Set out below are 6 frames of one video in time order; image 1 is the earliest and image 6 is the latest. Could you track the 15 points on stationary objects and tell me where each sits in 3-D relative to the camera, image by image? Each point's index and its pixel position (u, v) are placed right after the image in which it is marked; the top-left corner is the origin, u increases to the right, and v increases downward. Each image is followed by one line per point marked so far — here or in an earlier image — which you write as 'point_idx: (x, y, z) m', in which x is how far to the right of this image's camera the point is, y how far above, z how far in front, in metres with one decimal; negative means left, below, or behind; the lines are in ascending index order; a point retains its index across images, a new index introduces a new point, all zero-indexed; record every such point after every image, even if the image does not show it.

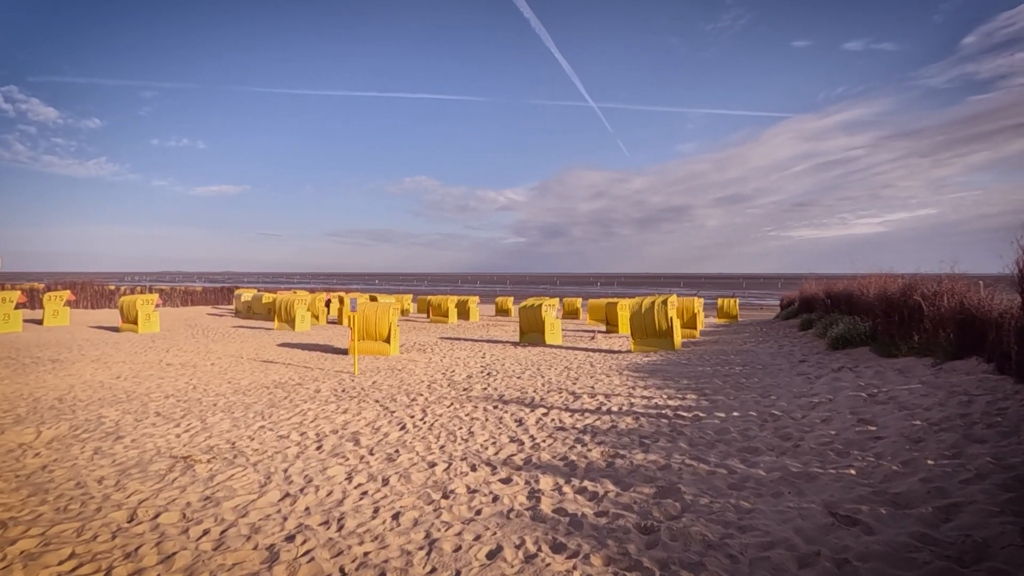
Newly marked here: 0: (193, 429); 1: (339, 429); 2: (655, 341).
0: (-4.6, -2.0, +7.4) m
1: (-2.5, -2.1, +7.4) m
2: (+4.7, -1.7, +16.7) m
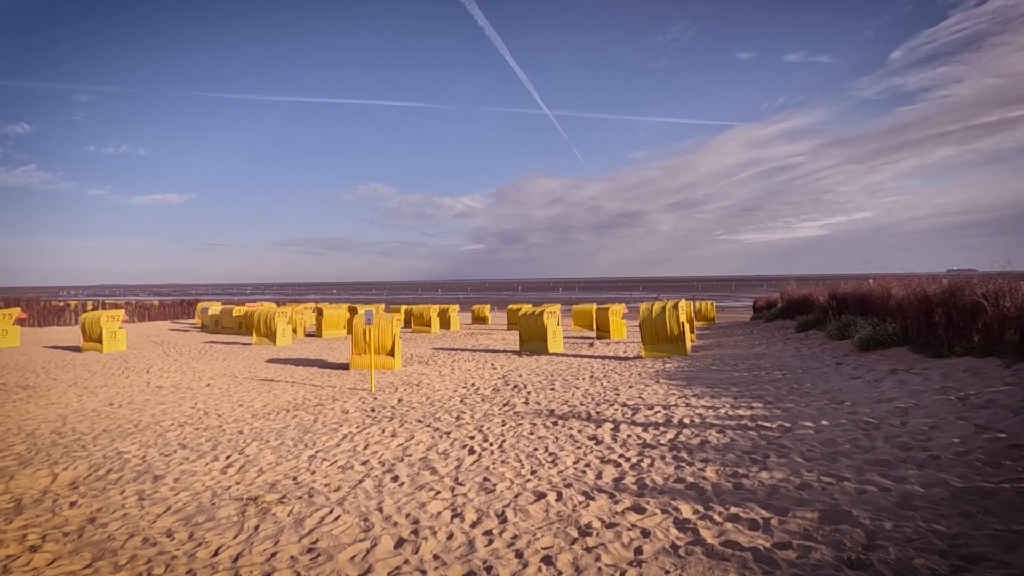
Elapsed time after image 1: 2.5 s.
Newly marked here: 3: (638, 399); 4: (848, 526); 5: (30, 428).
0: (-3.5, -2.3, +6.6) m
1: (-1.4, -2.2, +6.7) m
2: (+5.0, -1.9, +16.5) m
3: (+2.4, -2.1, +9.5) m
4: (+2.6, -1.9, +4.0) m
5: (-7.9, -2.3, +8.3) m
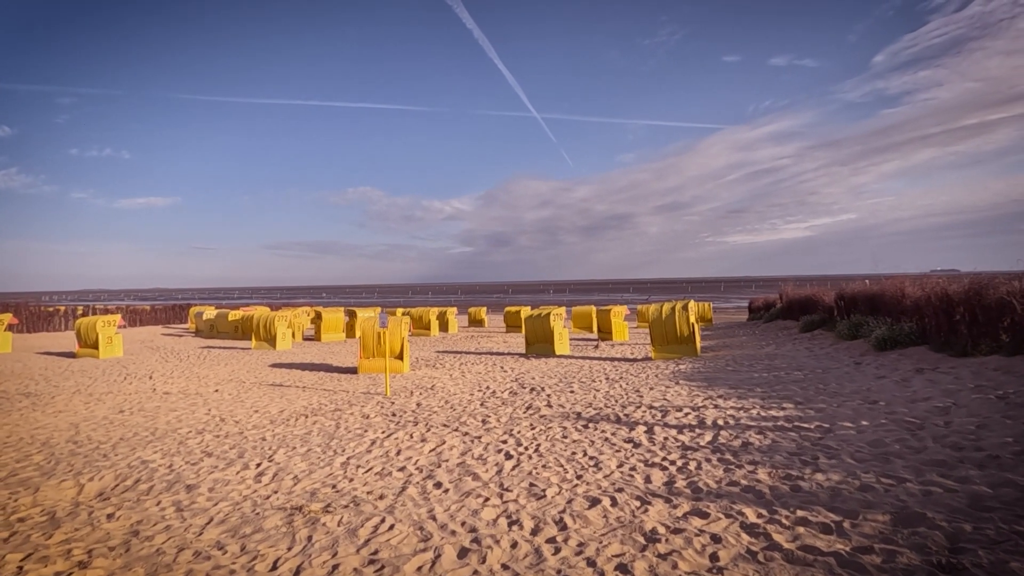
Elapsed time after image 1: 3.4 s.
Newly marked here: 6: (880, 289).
0: (-3.0, -2.3, +6.4) m
1: (-0.9, -2.2, +6.6) m
2: (+5.3, -1.9, +16.5) m
3: (+2.8, -2.1, +9.4) m
4: (+3.2, -1.8, +3.9) m
5: (-7.4, -2.4, +8.1) m
6: (+10.4, -0.1, +14.4) m
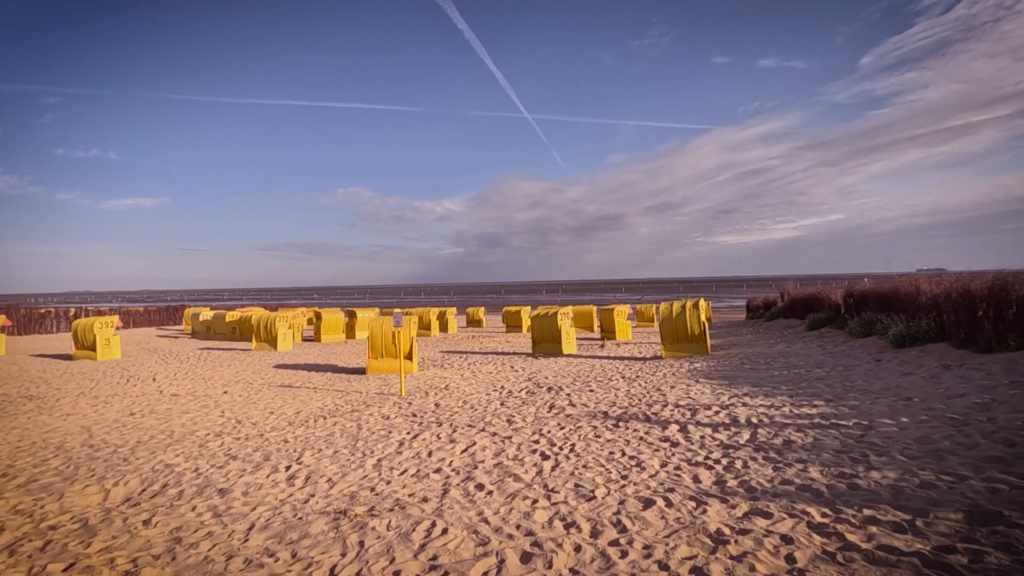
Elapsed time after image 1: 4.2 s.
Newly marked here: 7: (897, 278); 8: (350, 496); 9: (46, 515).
0: (-2.6, -2.2, +6.2) m
1: (-0.5, -2.2, +6.4) m
2: (+5.6, -1.9, +16.4) m
3: (+3.2, -2.0, +9.3) m
4: (+3.7, -1.8, +3.8) m
5: (-6.9, -2.3, +7.8) m
6: (+10.8, 0.0, +14.4) m
7: (+11.2, +0.3, +14.9) m
8: (-1.7, -2.2, +5.4) m
9: (-4.5, -2.2, +4.9) m
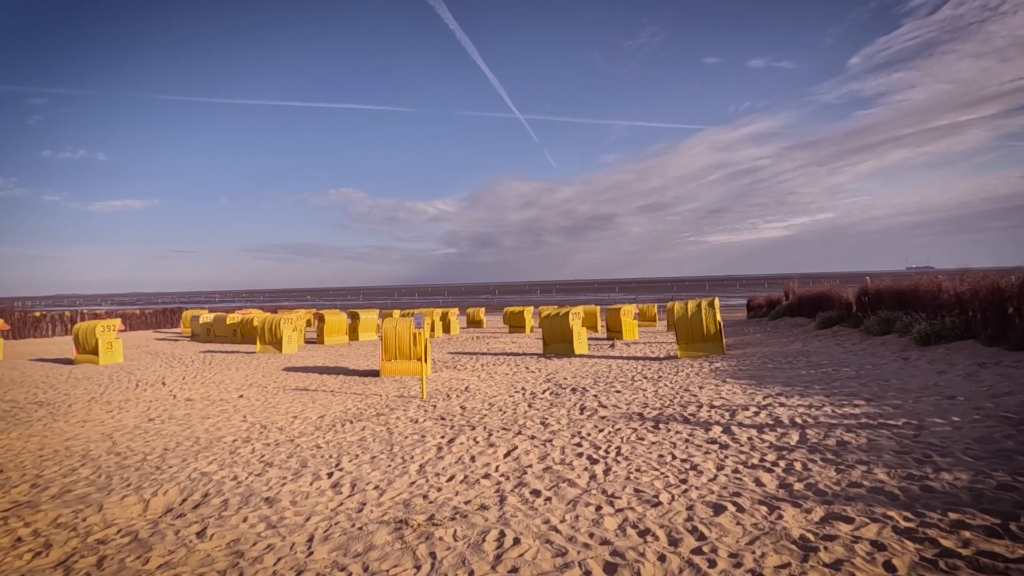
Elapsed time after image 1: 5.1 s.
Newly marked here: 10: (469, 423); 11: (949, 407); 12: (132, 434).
0: (-2.0, -2.3, +6.0) m
1: (+0.1, -2.2, +6.2) m
2: (+6.1, -1.8, +16.3) m
3: (+3.8, -2.0, +9.2) m
4: (+4.3, -1.8, +3.7) m
5: (-6.4, -2.4, +7.5) m
6: (+11.3, 0.0, +14.4) m
7: (+11.7, +0.3, +14.9) m
8: (-1.1, -2.2, +5.2) m
9: (-3.9, -2.2, +4.7) m
10: (-0.8, -2.3, +8.7) m
11: (+6.0, -1.6, +7.1) m
12: (-6.4, -2.4, +8.5) m
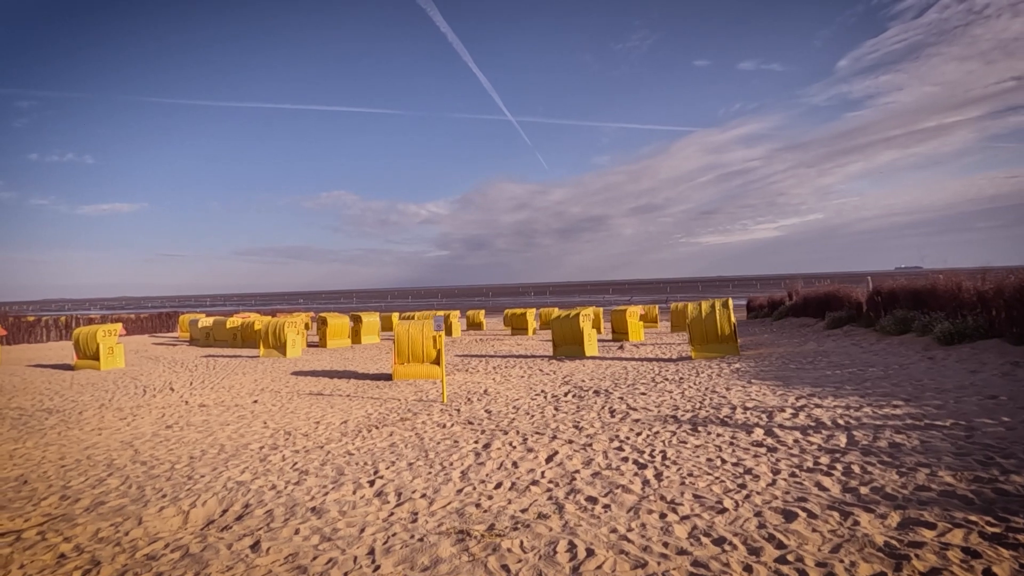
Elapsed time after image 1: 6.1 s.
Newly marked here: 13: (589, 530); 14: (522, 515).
0: (-1.4, -2.3, +5.8) m
1: (+0.7, -2.2, +6.1) m
2: (+6.5, -1.9, +16.2) m
3: (+4.3, -2.0, +9.1) m
4: (+4.9, -1.7, +3.6) m
5: (-5.8, -2.4, +7.3) m
6: (+11.7, +0.1, +14.4) m
7: (+12.1, +0.4, +14.9) m
8: (-0.5, -2.2, +5.0) m
9: (-3.3, -2.2, +4.5) m
10: (-0.2, -2.3, +8.5) m
11: (+6.6, -1.6, +7.0) m
12: (-5.8, -2.5, +8.3) m
13: (+0.7, -2.1, +4.5) m
14: (+0.1, -2.2, +4.9) m
